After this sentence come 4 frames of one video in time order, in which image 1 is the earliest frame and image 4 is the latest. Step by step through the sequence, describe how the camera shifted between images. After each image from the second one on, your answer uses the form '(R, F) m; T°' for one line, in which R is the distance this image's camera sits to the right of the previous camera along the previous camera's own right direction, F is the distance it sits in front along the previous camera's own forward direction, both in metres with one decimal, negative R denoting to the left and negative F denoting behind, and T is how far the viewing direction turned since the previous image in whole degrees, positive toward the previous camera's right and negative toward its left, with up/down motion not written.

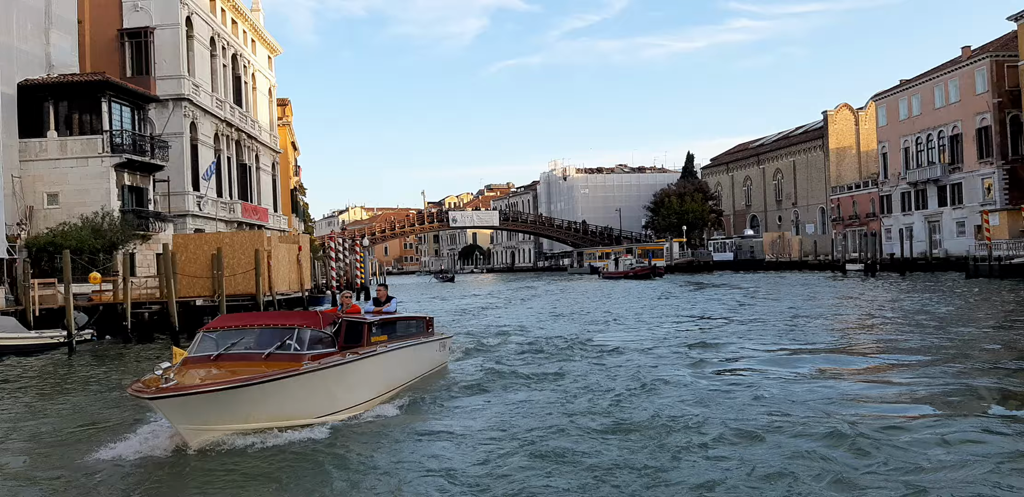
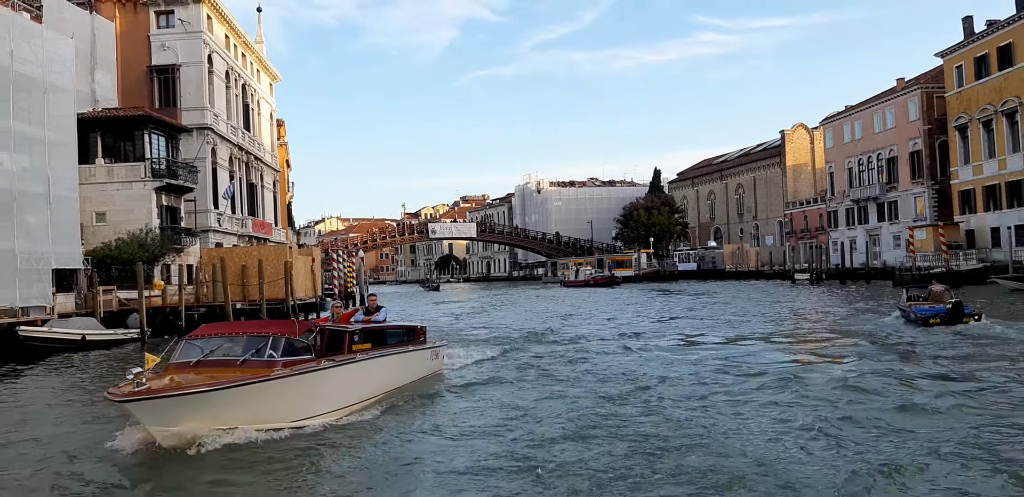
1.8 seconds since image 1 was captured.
(-0.5, -4.8) m; +2°
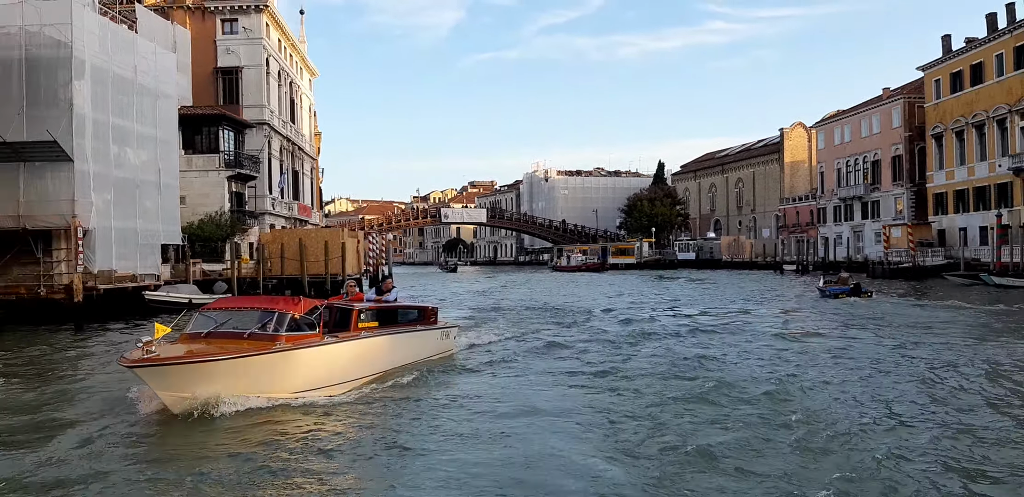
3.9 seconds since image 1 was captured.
(-0.7, -5.4) m; 0°
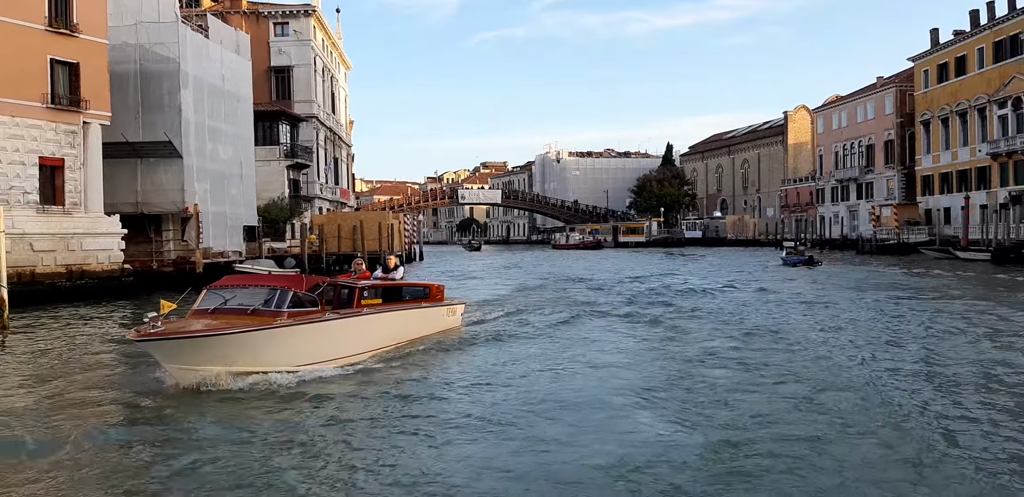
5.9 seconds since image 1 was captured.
(-0.8, -5.2) m; -1°
